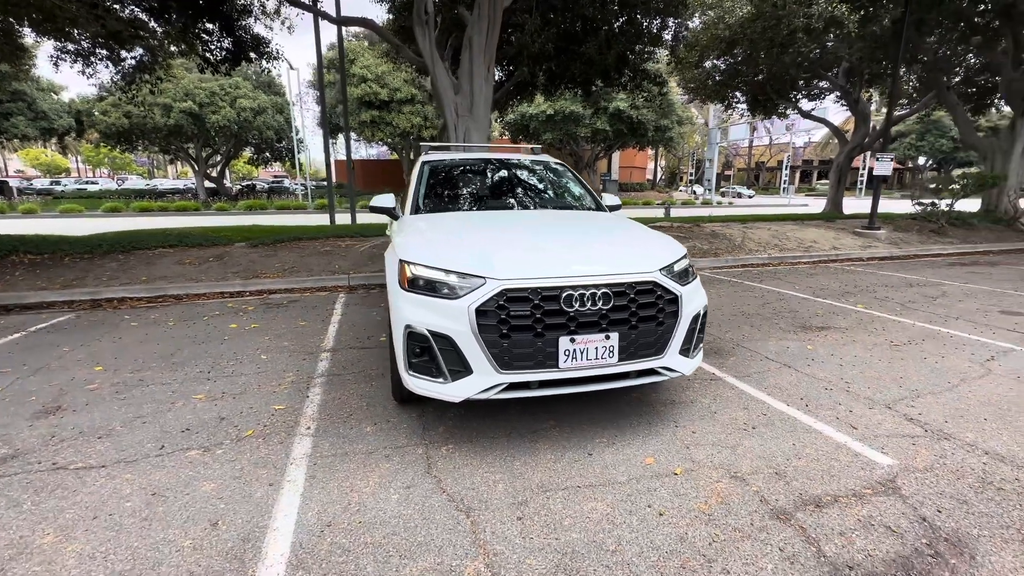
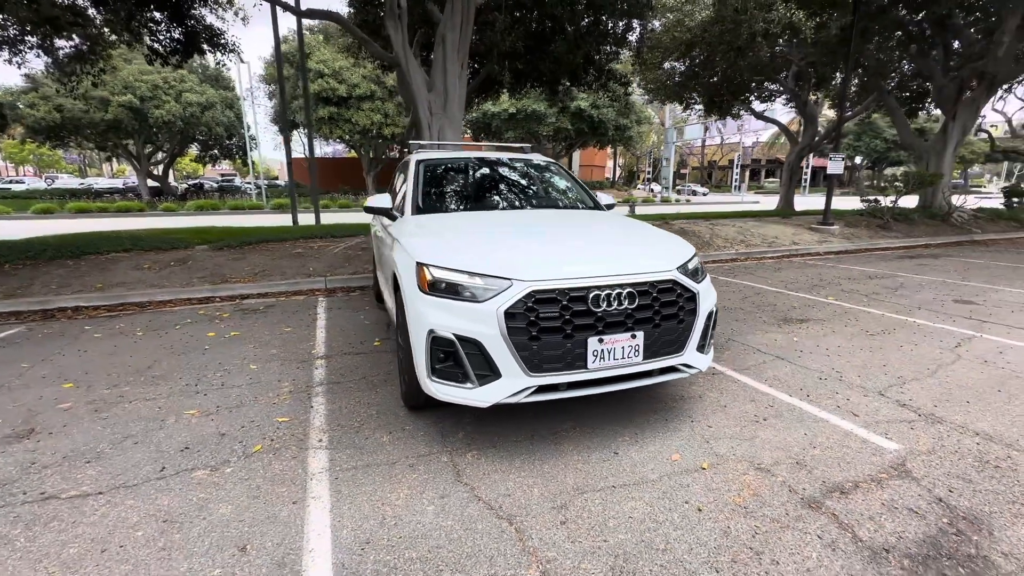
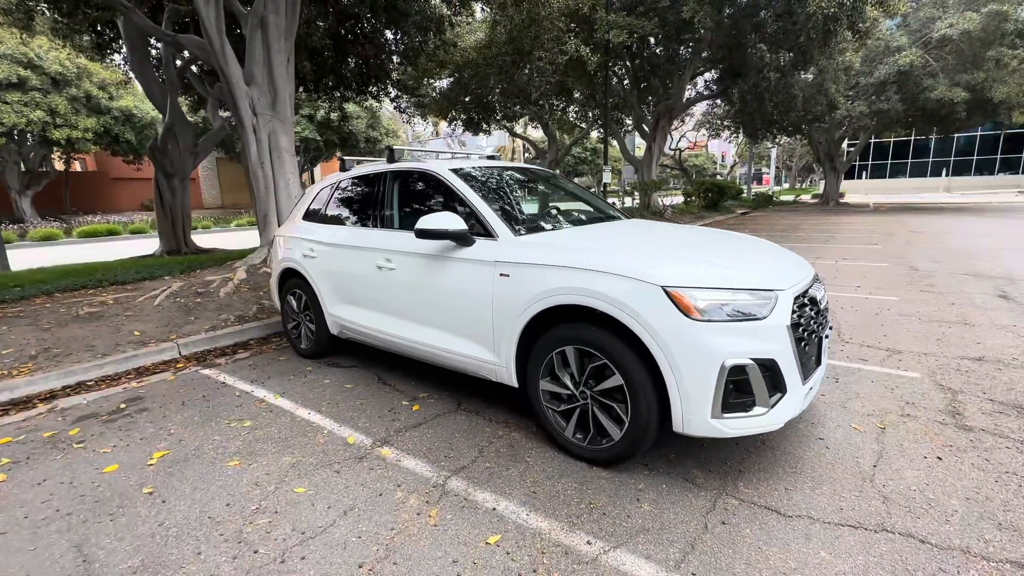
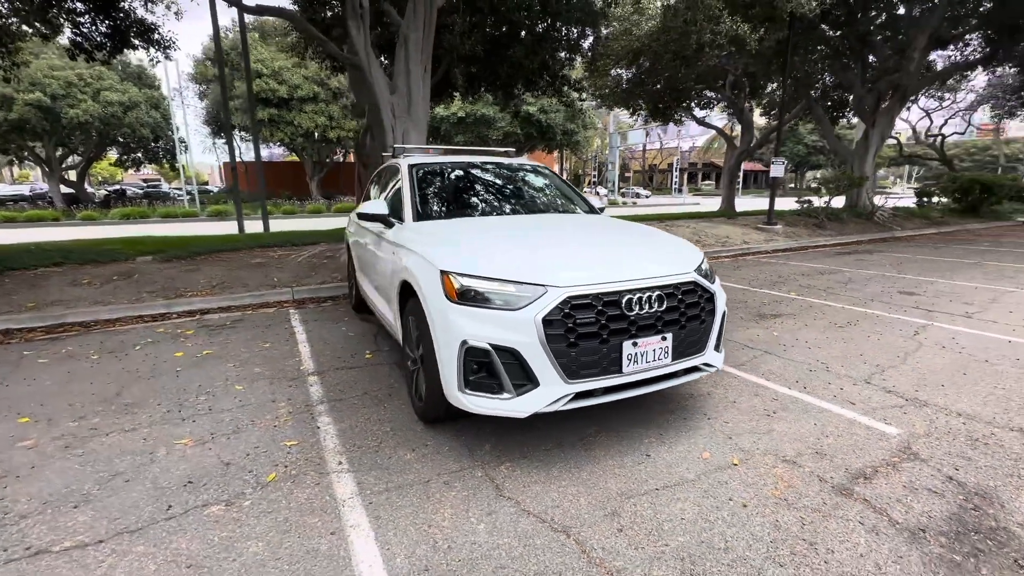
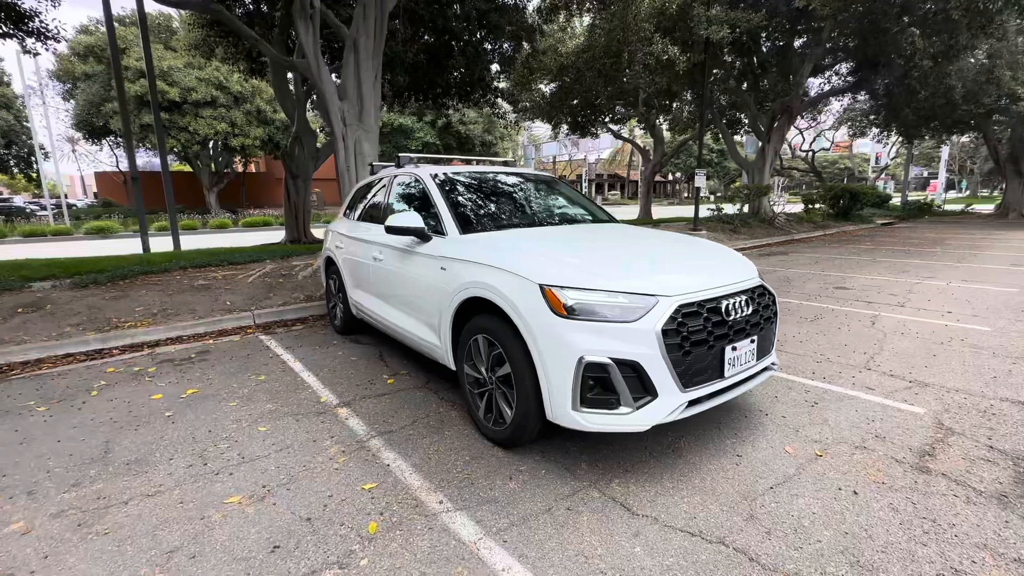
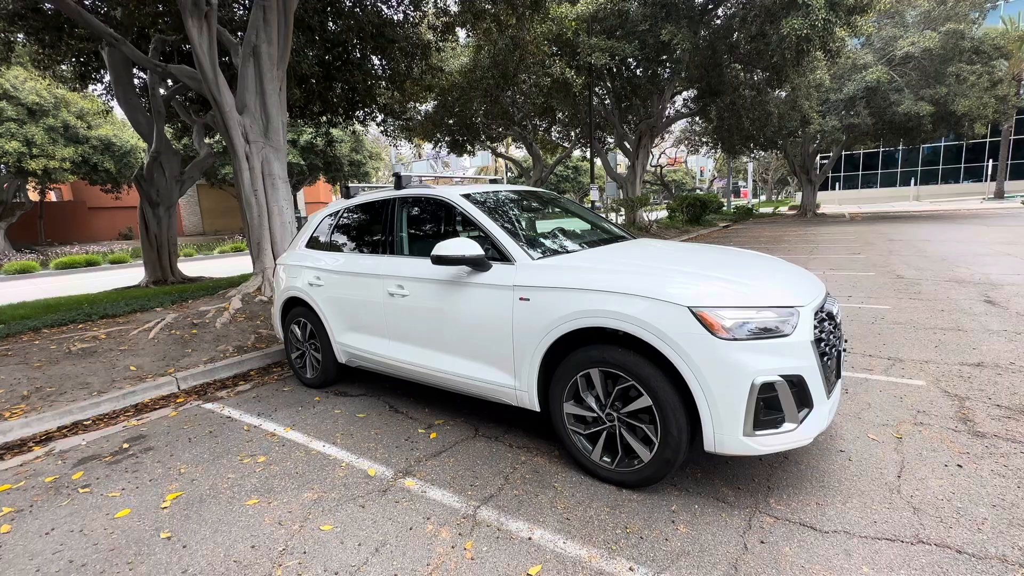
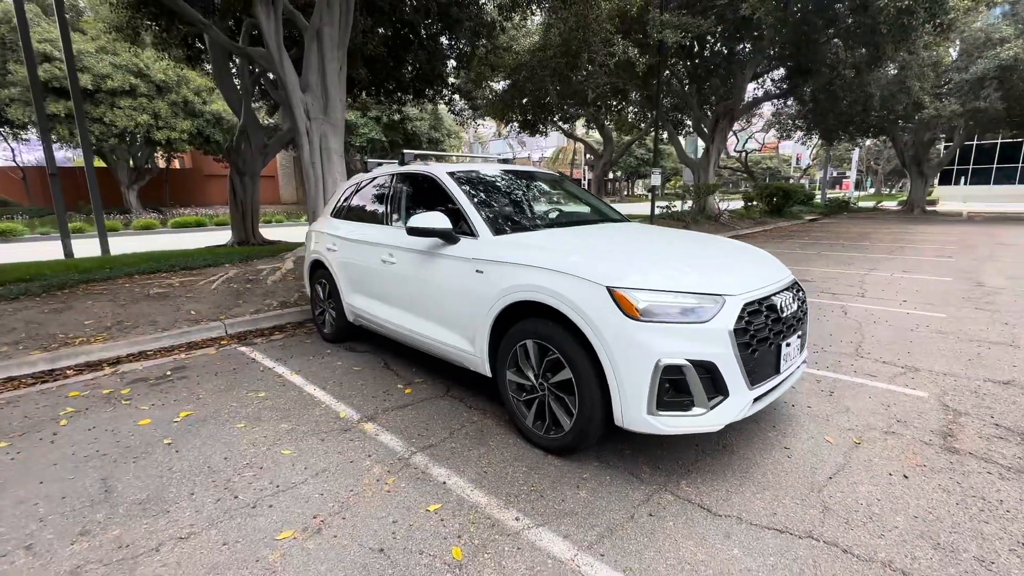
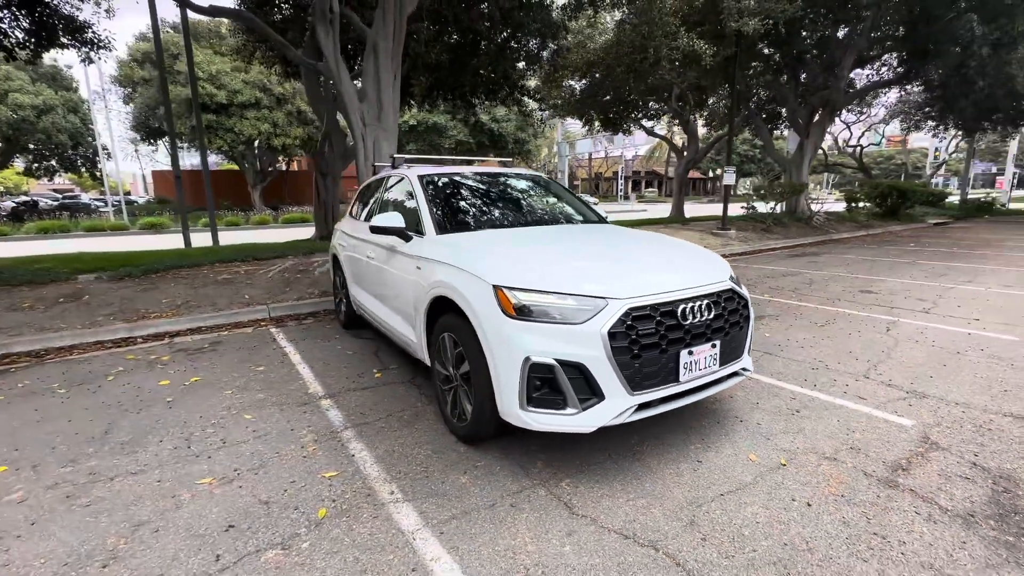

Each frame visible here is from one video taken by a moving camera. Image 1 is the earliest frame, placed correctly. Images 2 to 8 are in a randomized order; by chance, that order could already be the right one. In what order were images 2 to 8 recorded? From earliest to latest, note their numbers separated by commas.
2, 4, 8, 5, 7, 3, 6
